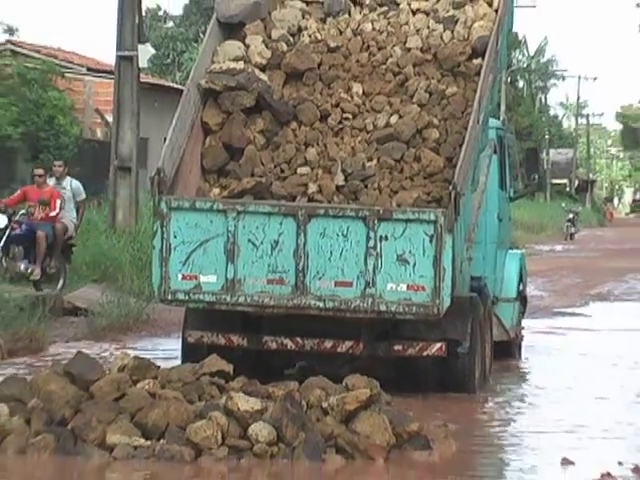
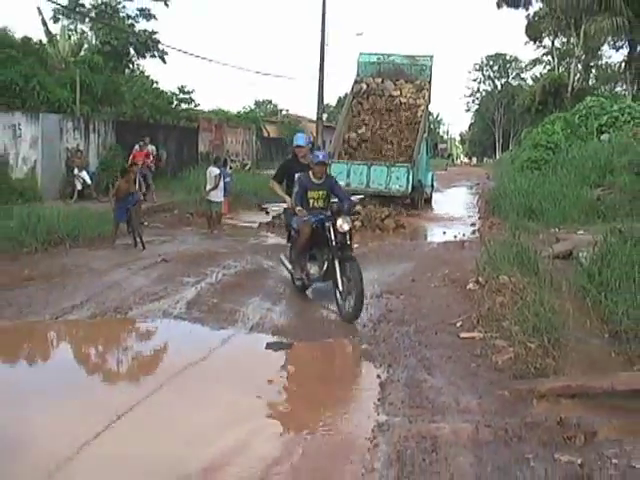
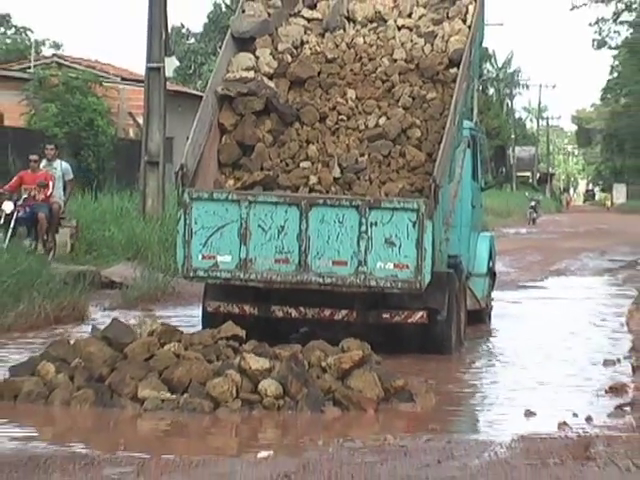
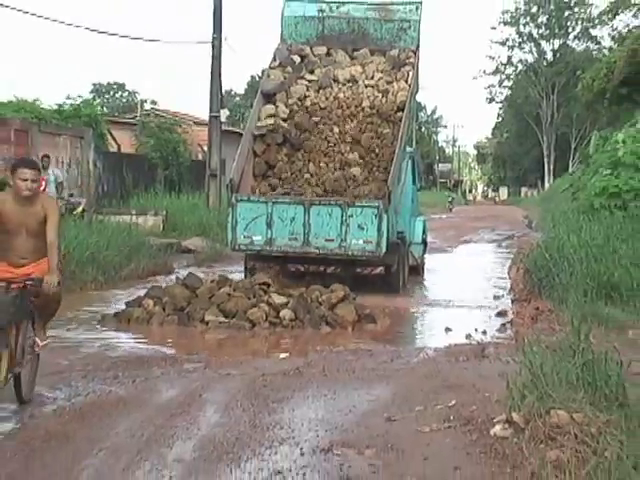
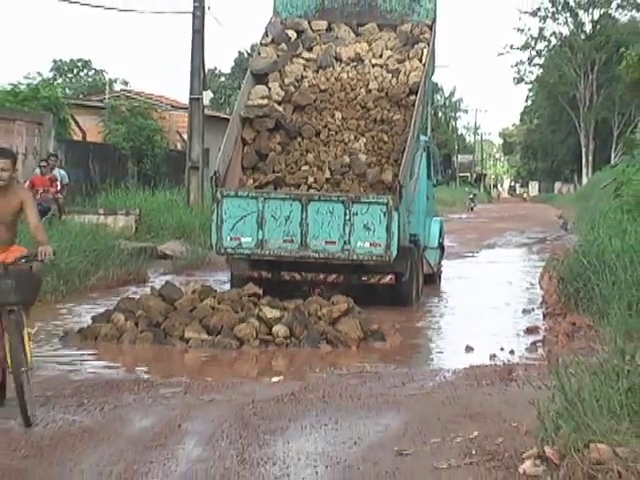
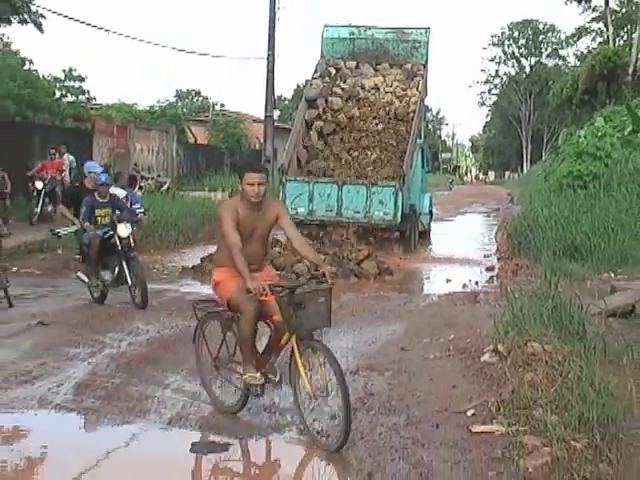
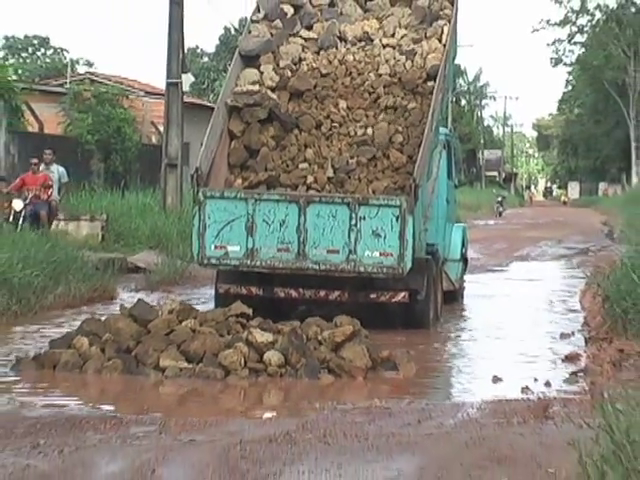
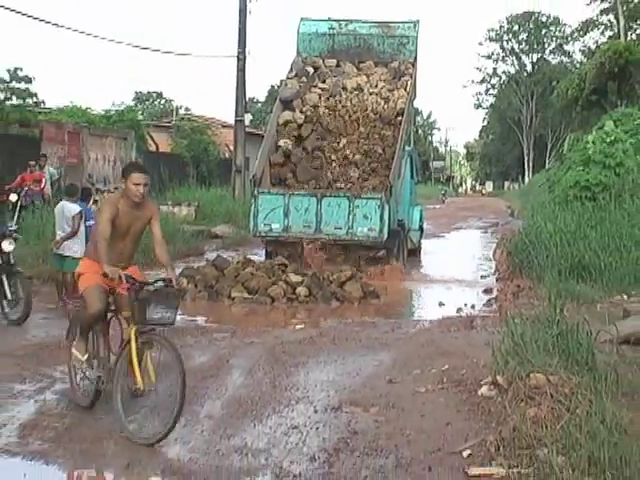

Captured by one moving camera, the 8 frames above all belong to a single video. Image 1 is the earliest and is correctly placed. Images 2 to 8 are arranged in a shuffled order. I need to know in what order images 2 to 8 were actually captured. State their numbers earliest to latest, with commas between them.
3, 7, 5, 4, 8, 6, 2
